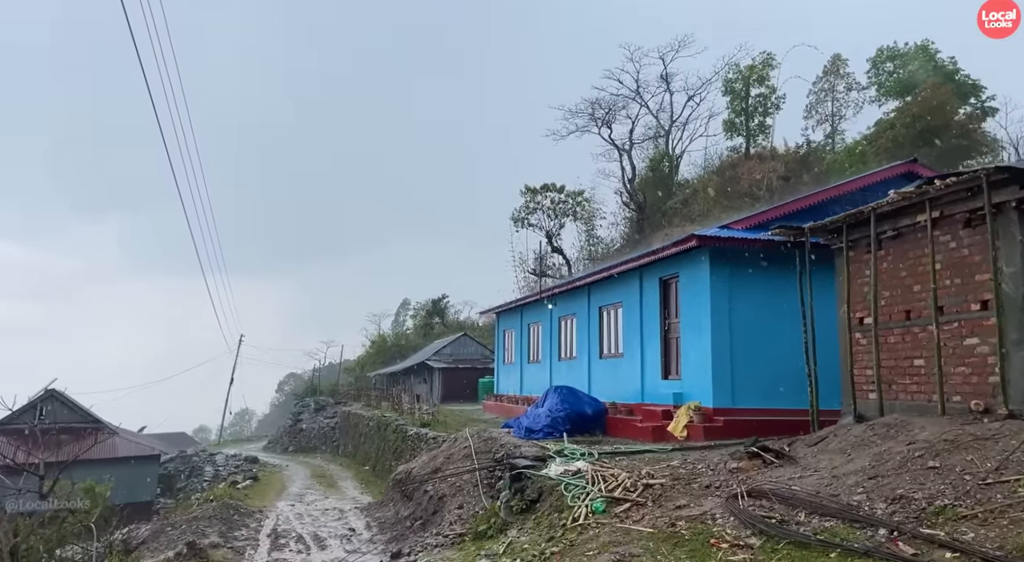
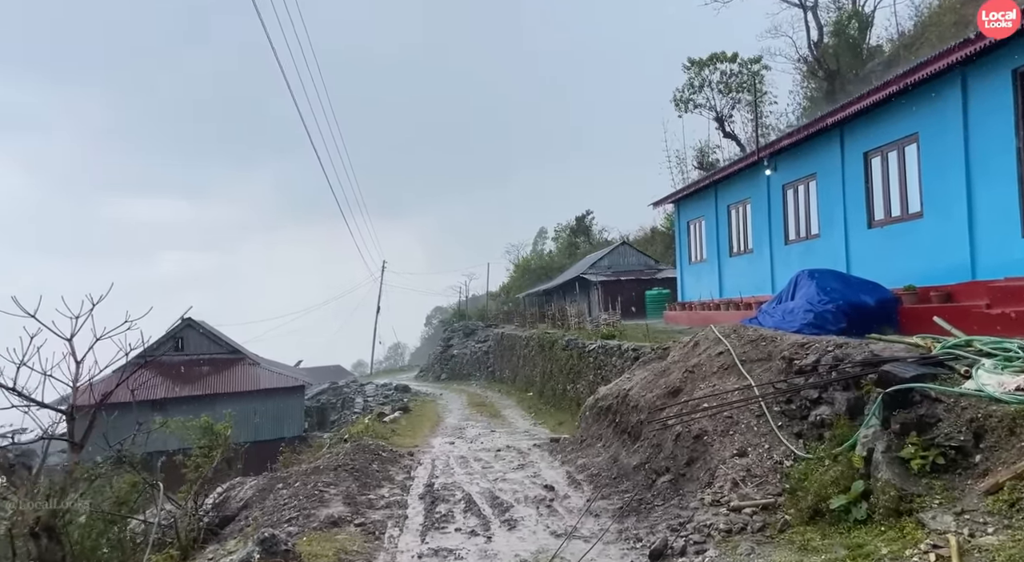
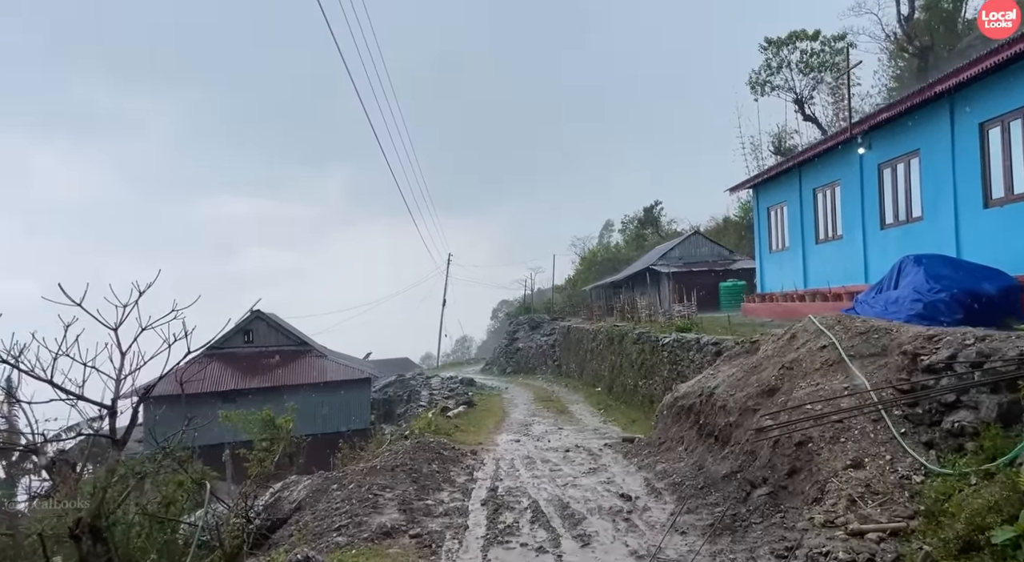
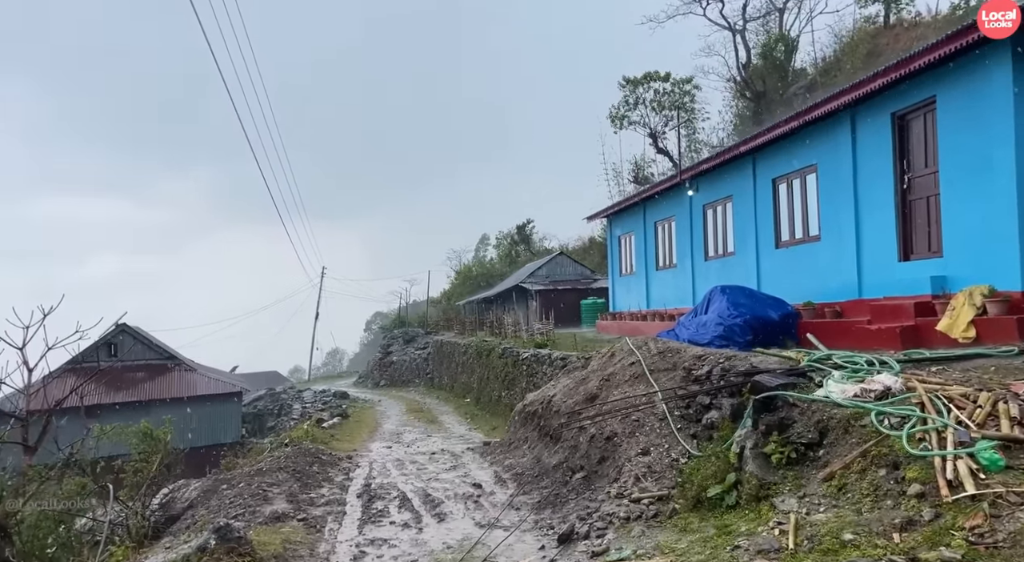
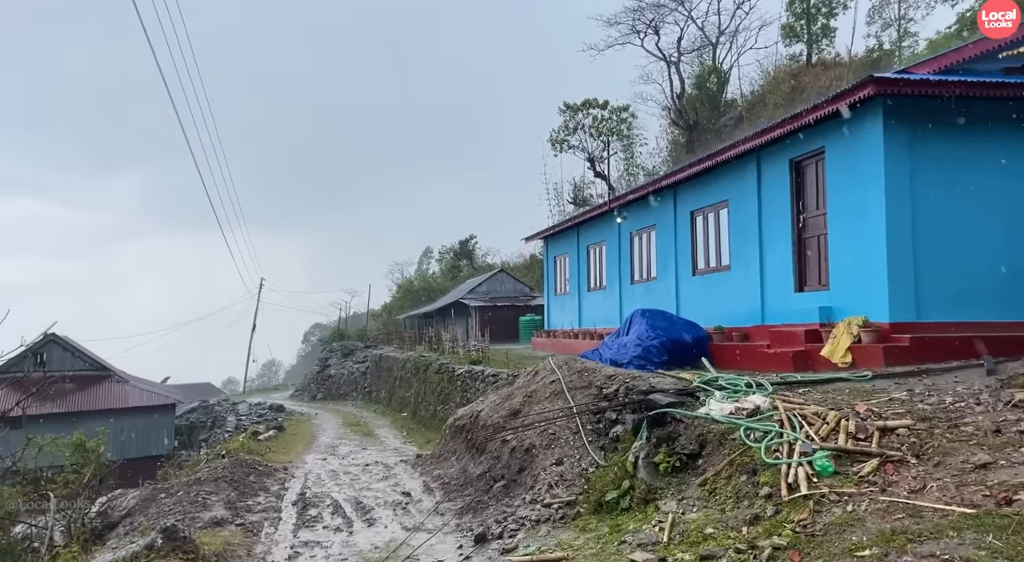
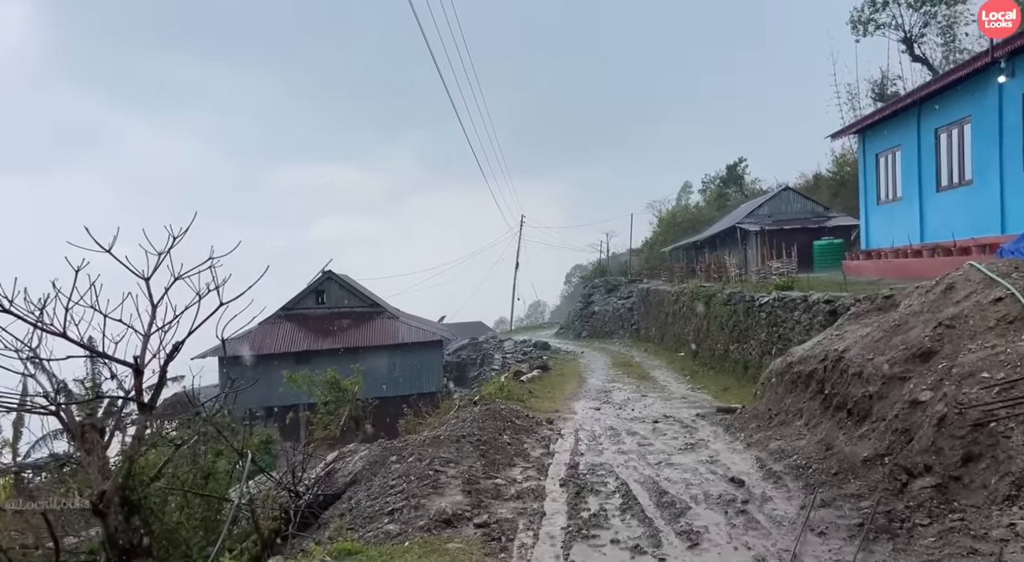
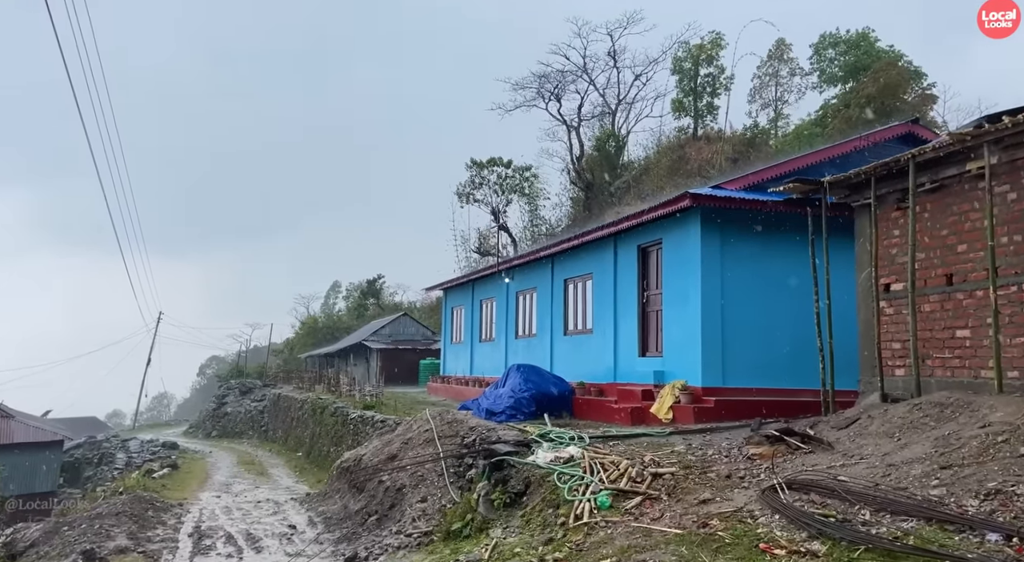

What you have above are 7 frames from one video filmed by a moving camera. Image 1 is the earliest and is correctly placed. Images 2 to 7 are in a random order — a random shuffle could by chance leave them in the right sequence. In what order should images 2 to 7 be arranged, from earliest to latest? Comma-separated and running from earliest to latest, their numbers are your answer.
7, 5, 4, 2, 3, 6
